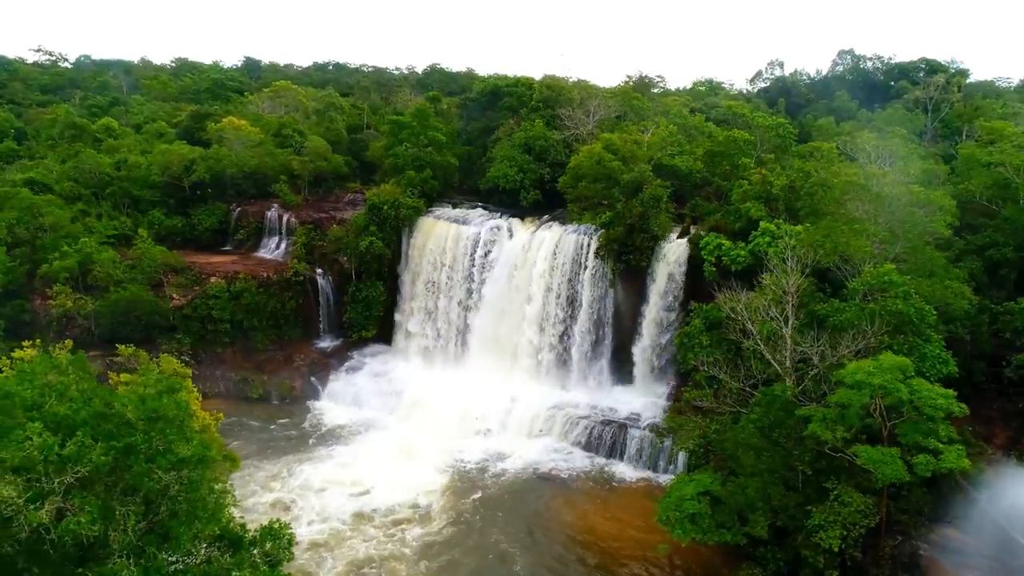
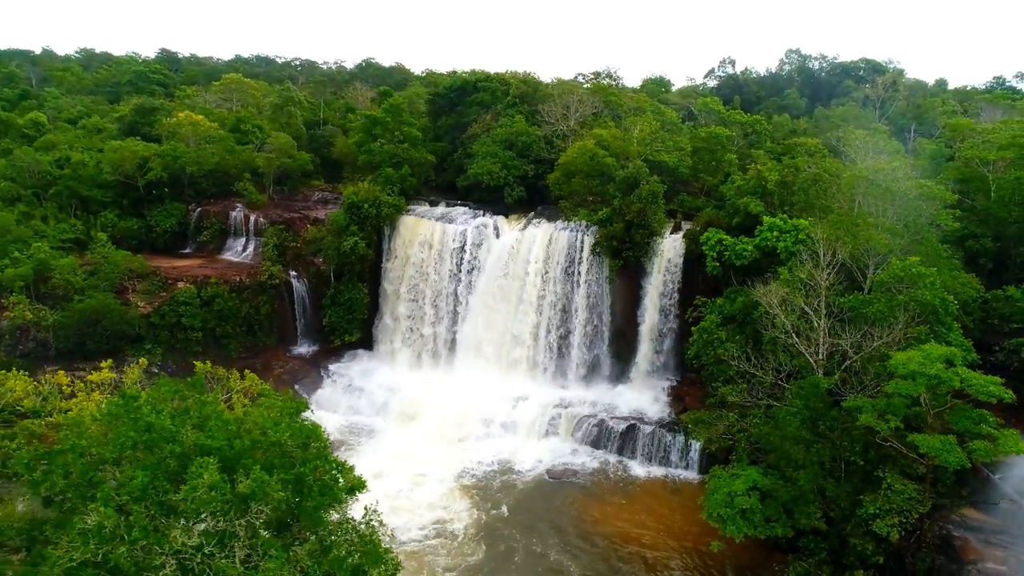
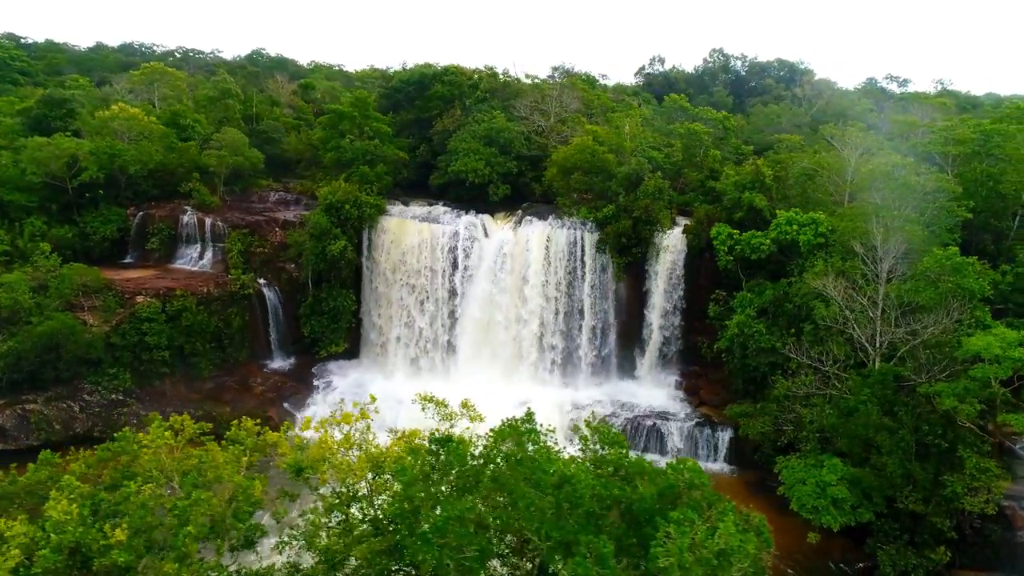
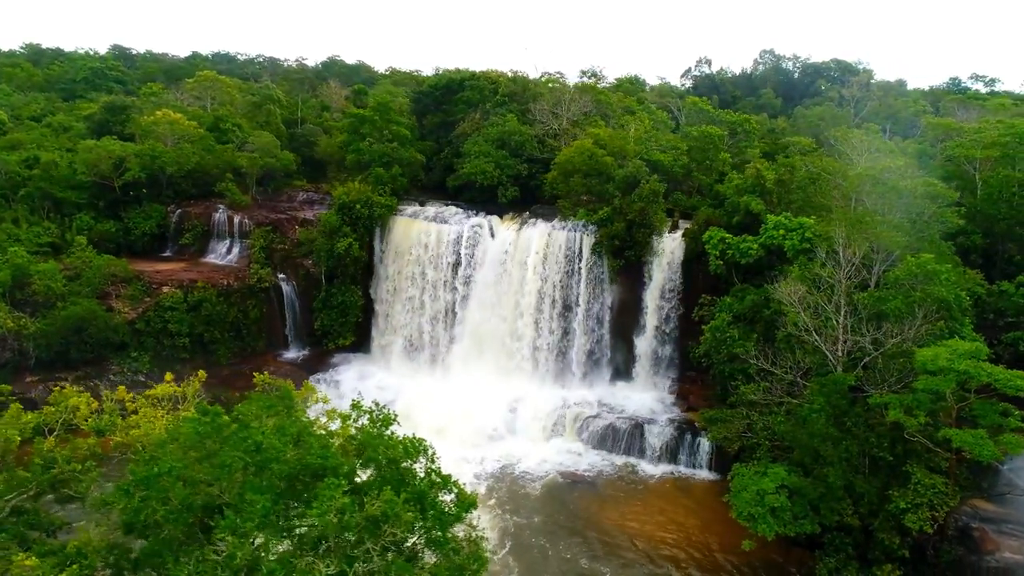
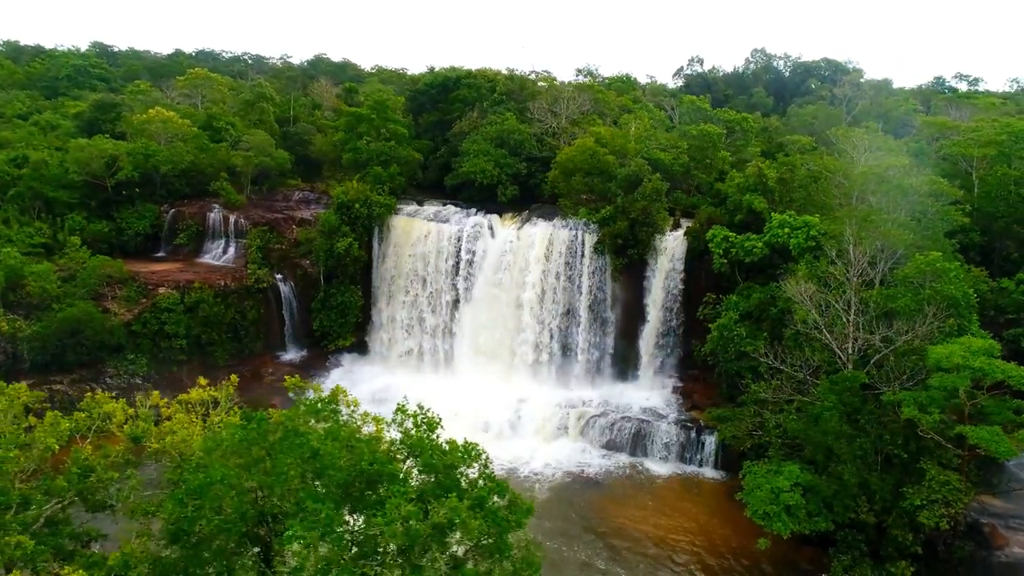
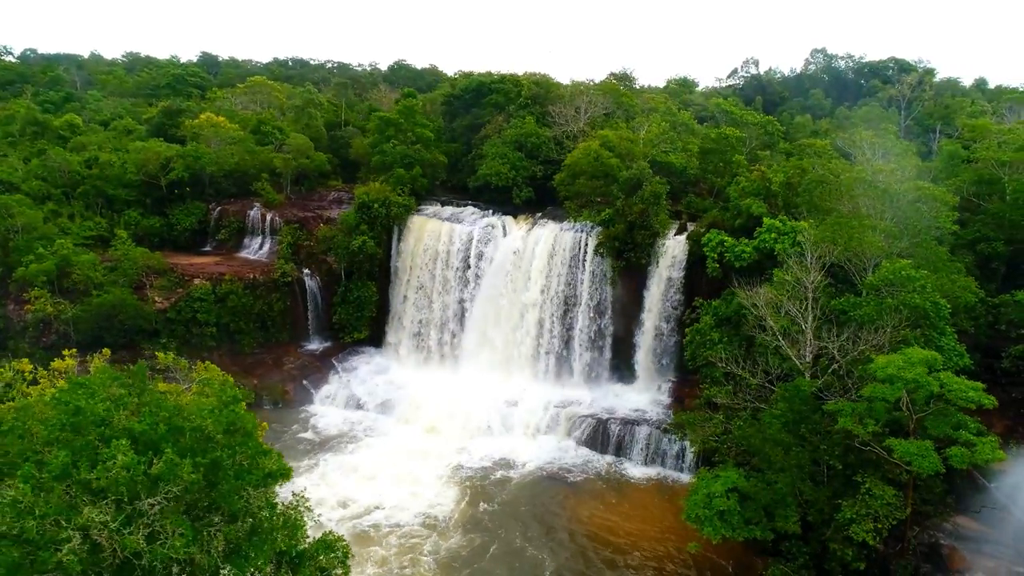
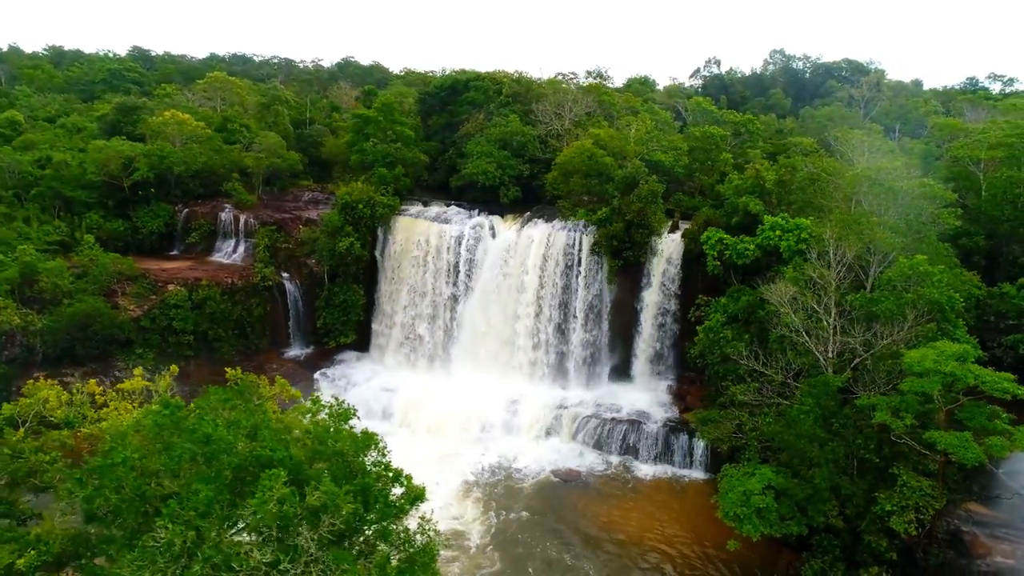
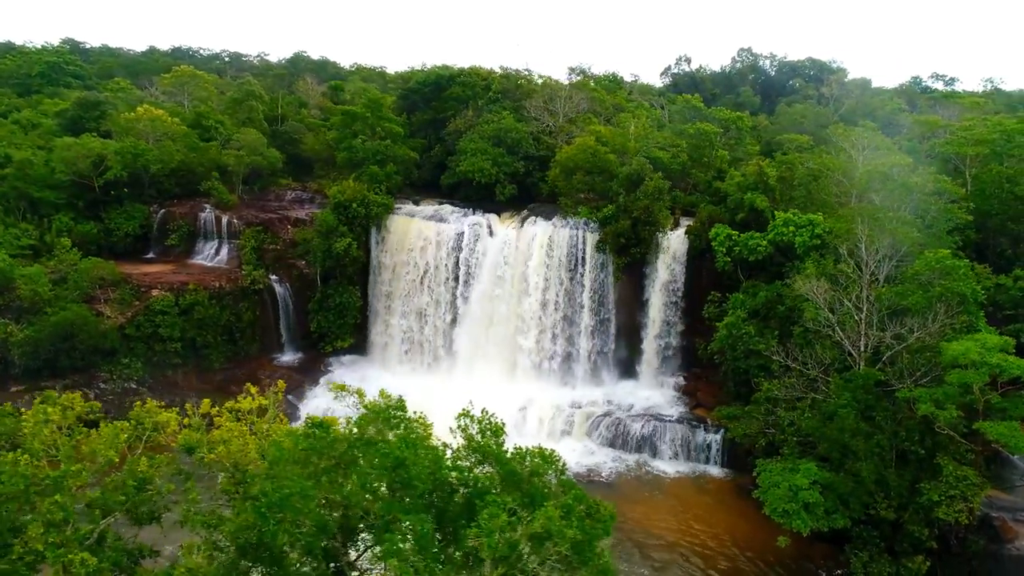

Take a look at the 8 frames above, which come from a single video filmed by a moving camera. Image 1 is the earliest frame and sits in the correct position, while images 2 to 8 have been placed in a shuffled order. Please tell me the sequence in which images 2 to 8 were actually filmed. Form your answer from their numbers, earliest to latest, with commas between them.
6, 2, 7, 4, 5, 8, 3
